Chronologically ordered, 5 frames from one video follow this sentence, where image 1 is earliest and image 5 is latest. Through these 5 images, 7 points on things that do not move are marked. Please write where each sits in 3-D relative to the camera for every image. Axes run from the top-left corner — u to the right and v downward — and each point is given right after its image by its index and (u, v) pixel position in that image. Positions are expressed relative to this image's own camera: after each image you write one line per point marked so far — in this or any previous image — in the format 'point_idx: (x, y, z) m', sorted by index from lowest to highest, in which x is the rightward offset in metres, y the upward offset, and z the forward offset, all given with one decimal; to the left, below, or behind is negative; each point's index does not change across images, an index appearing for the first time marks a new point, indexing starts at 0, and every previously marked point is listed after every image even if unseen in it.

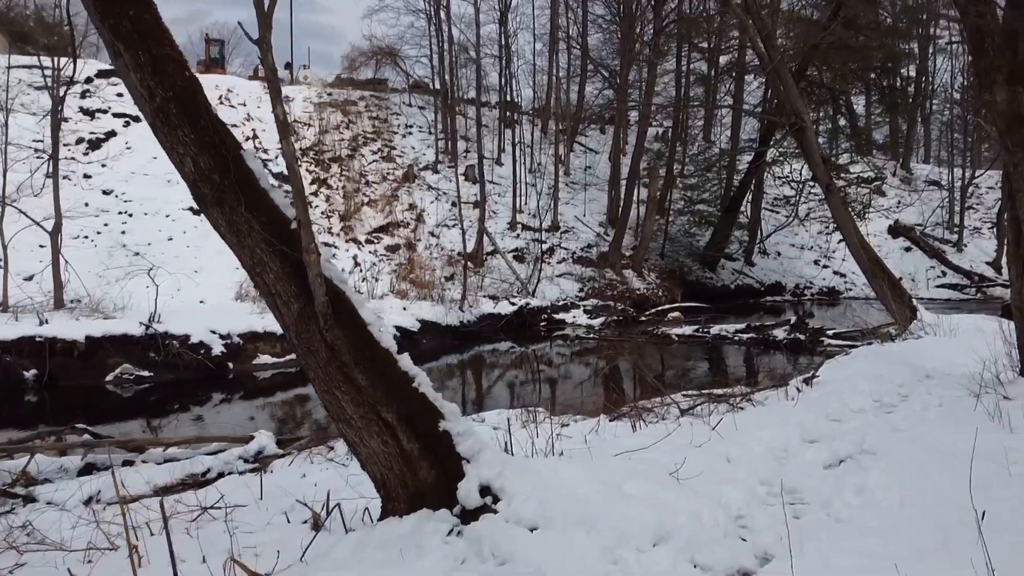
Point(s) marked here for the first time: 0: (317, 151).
0: (-5.8, +4.1, +19.1) m
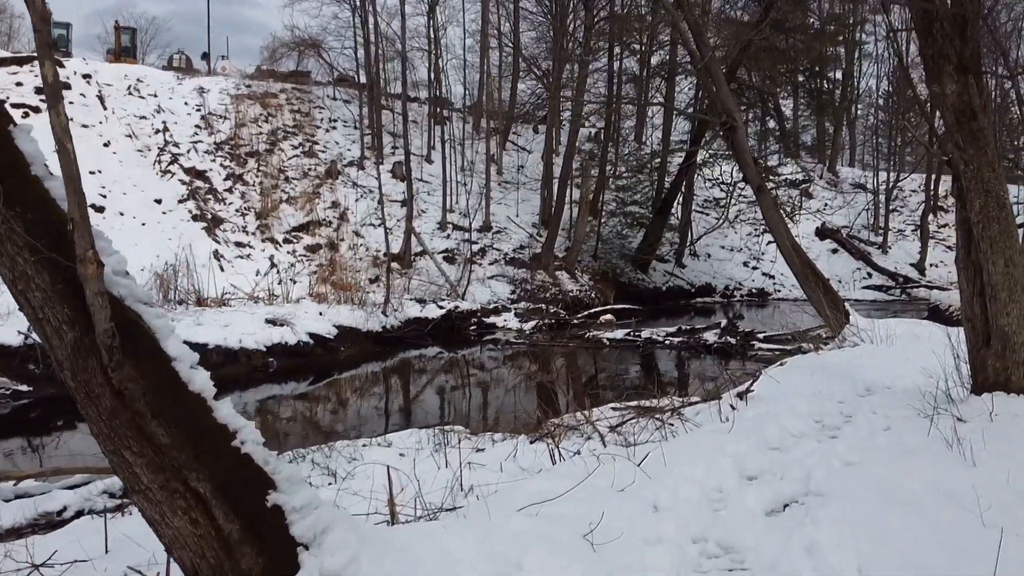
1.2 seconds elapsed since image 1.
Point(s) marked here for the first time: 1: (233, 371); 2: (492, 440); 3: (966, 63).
0: (-7.8, +4.0, +17.8) m
1: (-4.5, -1.3, +10.0) m
2: (-0.2, -1.2, +5.0) m
3: (+2.9, +1.5, +4.1) m
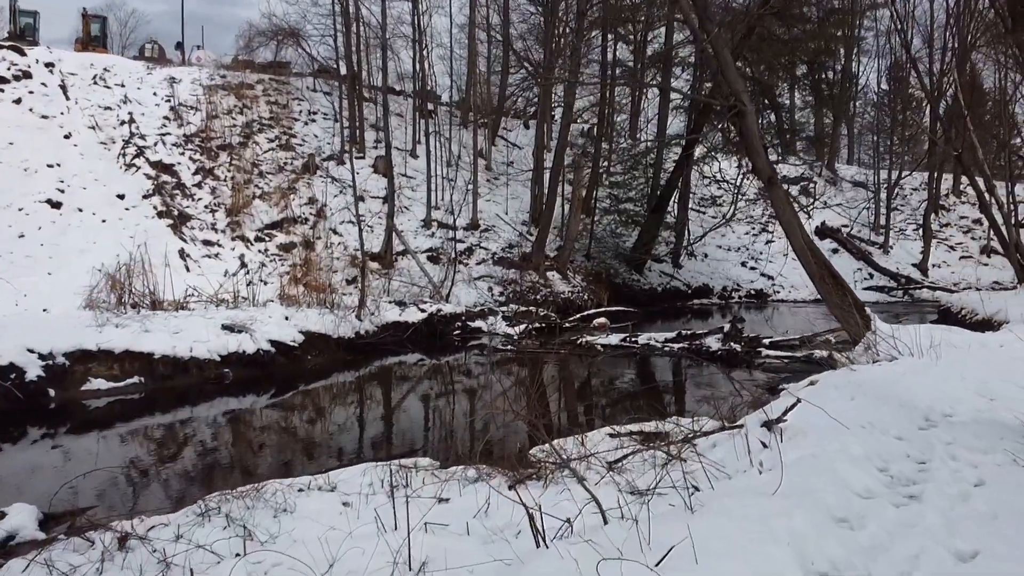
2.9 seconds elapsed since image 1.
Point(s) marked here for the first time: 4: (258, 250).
0: (-8.1, +3.9, +16.8) m
1: (-4.7, -1.4, +8.9) m
2: (-0.3, -1.2, +4.0) m
3: (+2.8, +1.4, +3.2) m
4: (-5.8, +0.9, +14.6) m
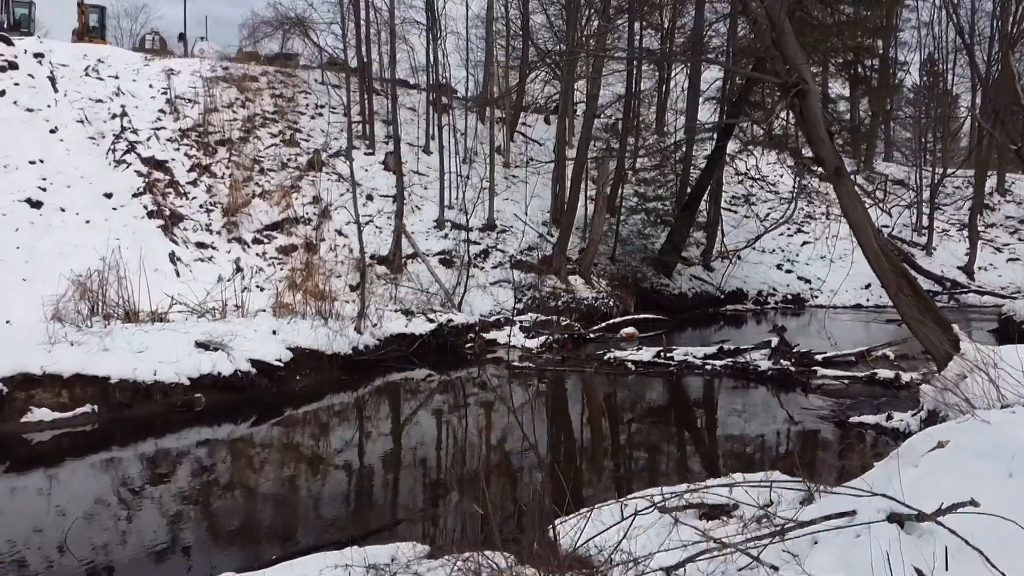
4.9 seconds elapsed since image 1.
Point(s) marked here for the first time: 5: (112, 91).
0: (-7.7, +3.8, +15.7) m
1: (-4.5, -1.5, +7.8) m
2: (-0.3, -1.4, +2.7) m
3: (+2.8, +1.3, +1.8) m
4: (-5.4, +0.7, +13.5) m
5: (-10.0, +4.9, +15.9) m
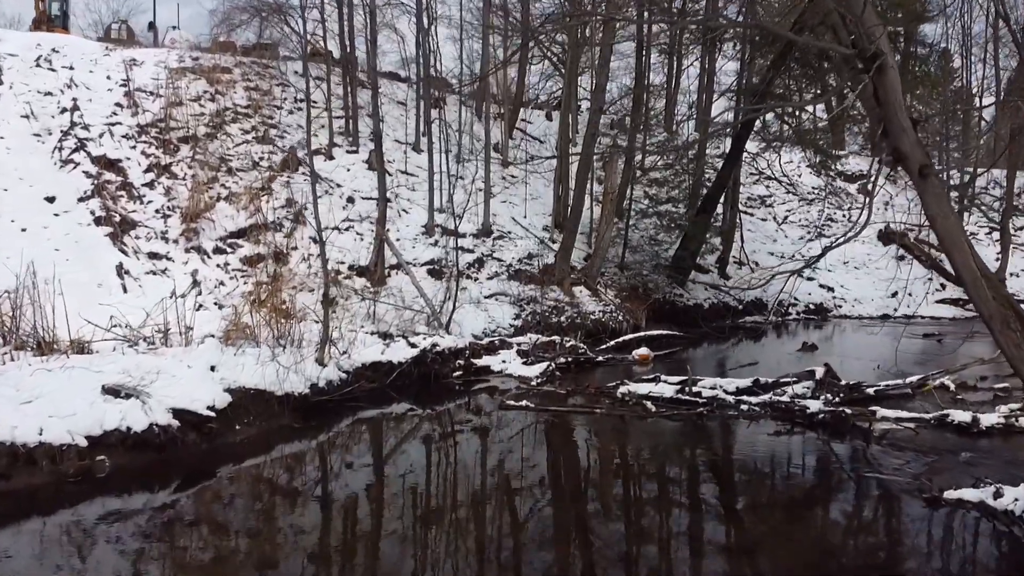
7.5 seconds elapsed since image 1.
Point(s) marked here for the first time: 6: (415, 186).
0: (-7.7, +3.5, +14.1) m
1: (-4.5, -1.8, +6.2) m
2: (-0.4, -1.7, +1.1) m
3: (+2.7, +1.0, +0.1) m
4: (-5.5, +0.4, +11.9) m
5: (-10.0, +4.6, +14.3) m
6: (-2.3, +2.5, +15.6) m
